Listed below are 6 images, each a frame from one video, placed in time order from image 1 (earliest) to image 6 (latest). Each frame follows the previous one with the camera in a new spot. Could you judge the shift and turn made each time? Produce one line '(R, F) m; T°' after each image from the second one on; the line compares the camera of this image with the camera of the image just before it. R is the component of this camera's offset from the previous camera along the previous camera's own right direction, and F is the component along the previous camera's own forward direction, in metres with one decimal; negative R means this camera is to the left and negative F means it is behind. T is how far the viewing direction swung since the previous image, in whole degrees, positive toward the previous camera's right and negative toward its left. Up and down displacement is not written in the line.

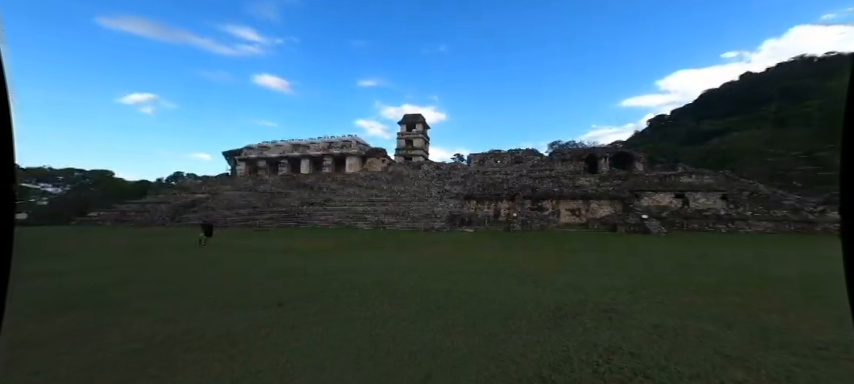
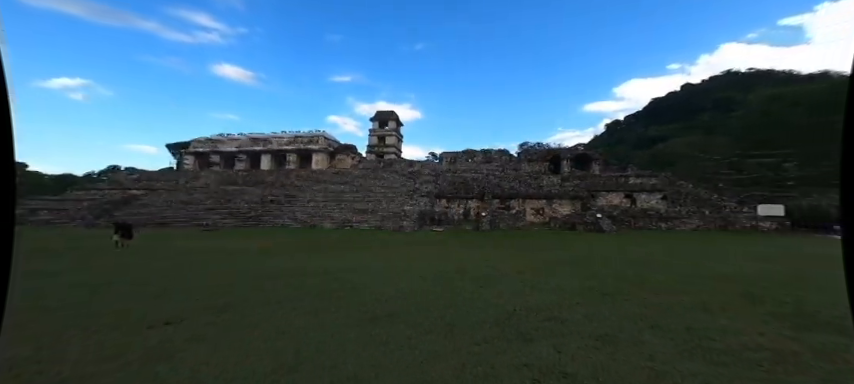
(+0.2, -0.1) m; +5°
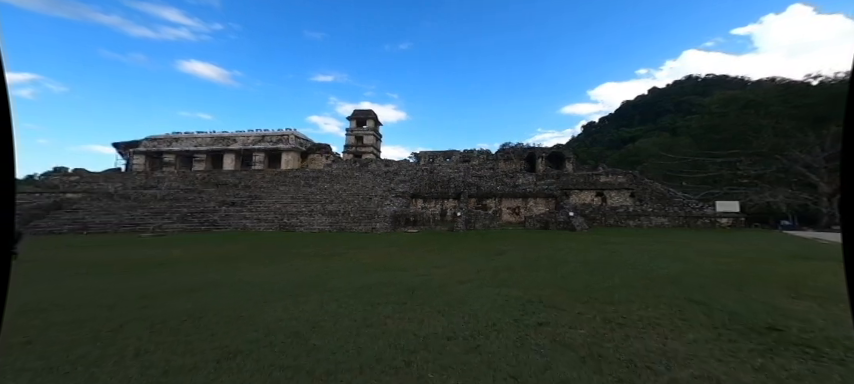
(+0.1, +0.2) m; +4°
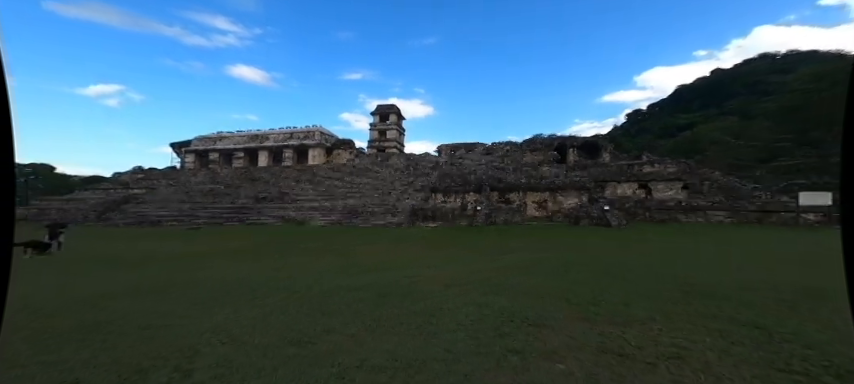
(+0.5, +0.3) m; -7°
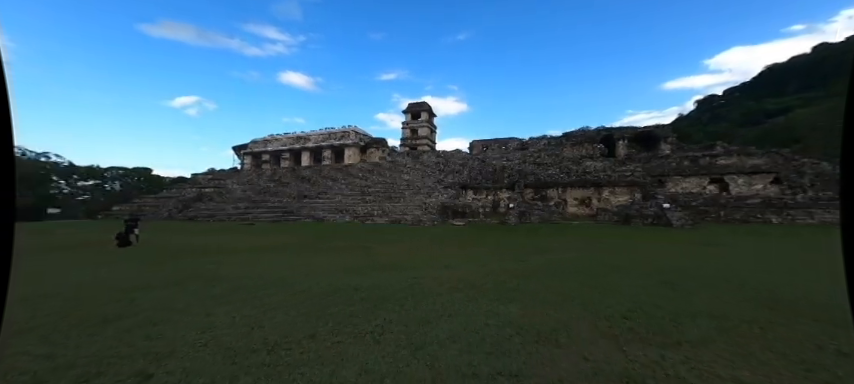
(+0.6, +0.4) m; -9°
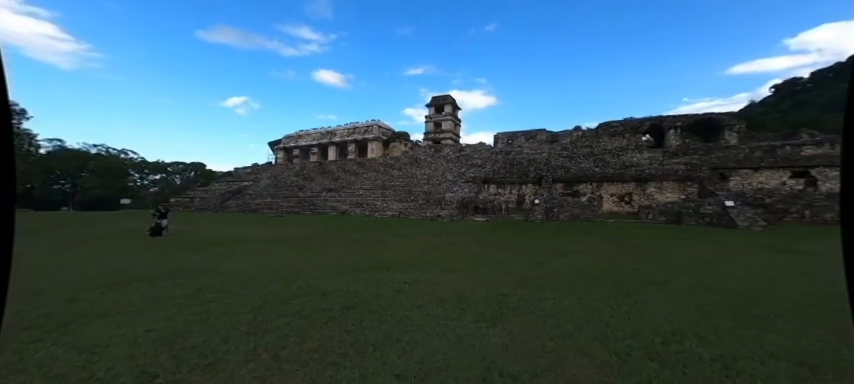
(+0.5, +0.6) m; -7°
